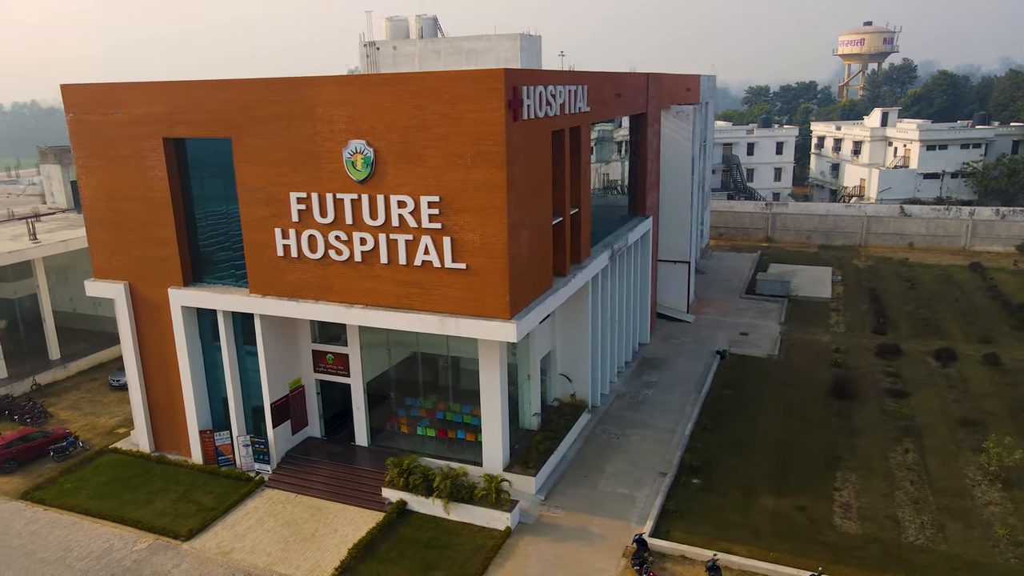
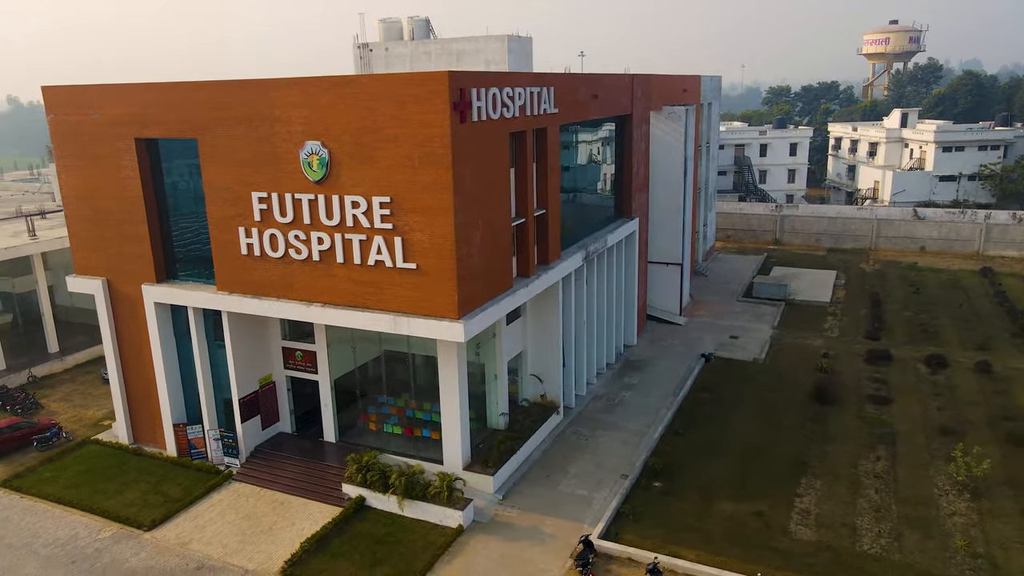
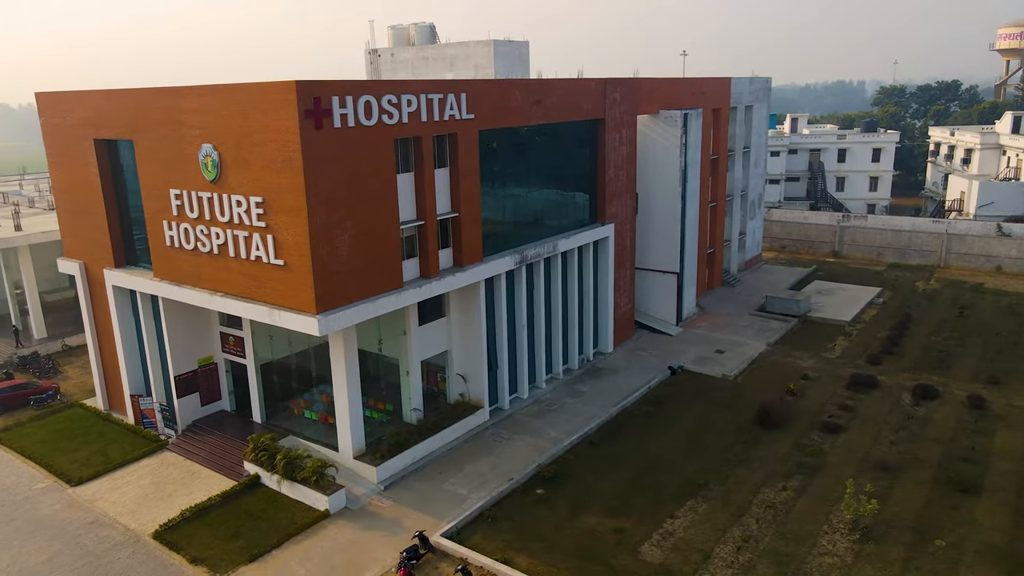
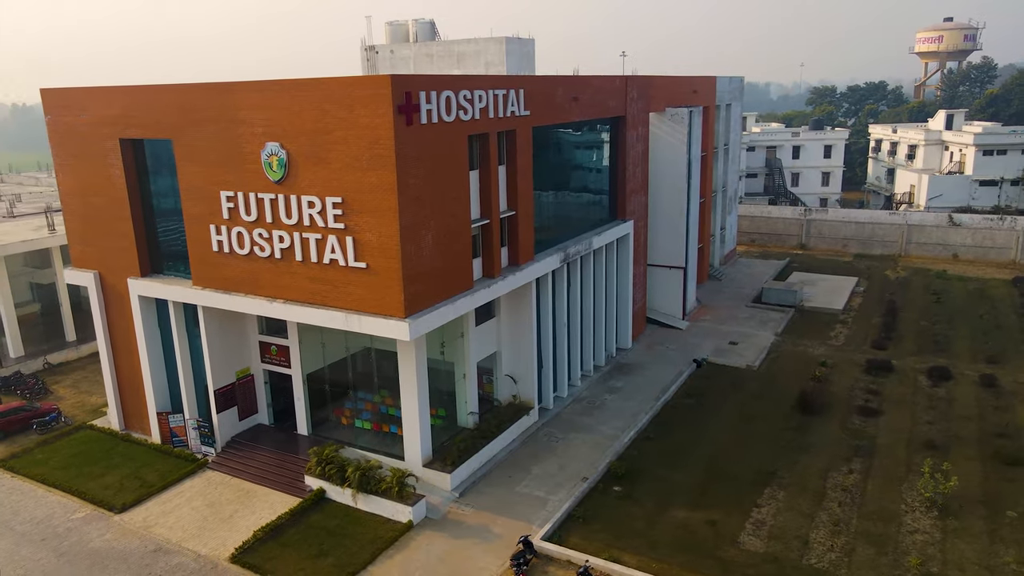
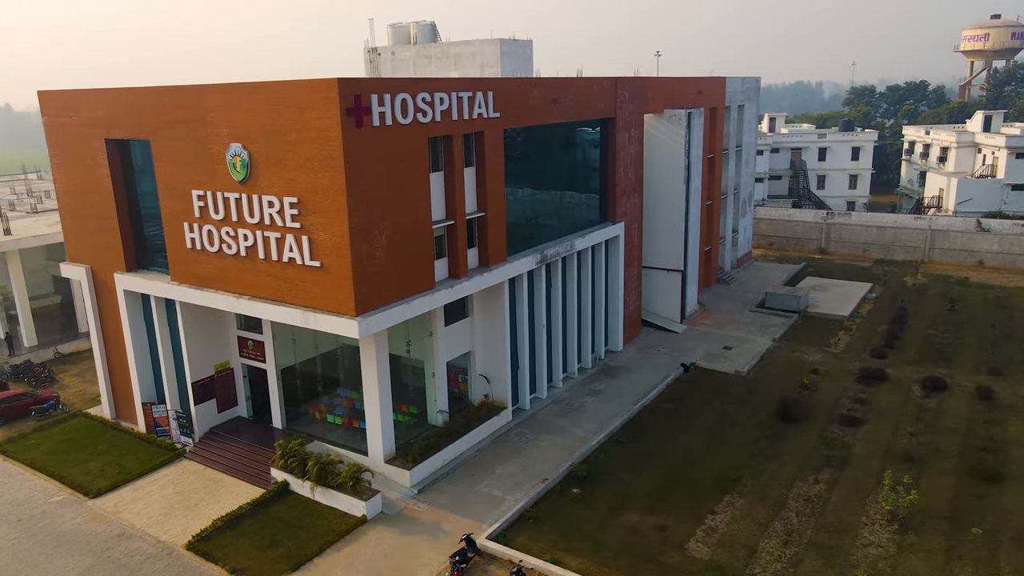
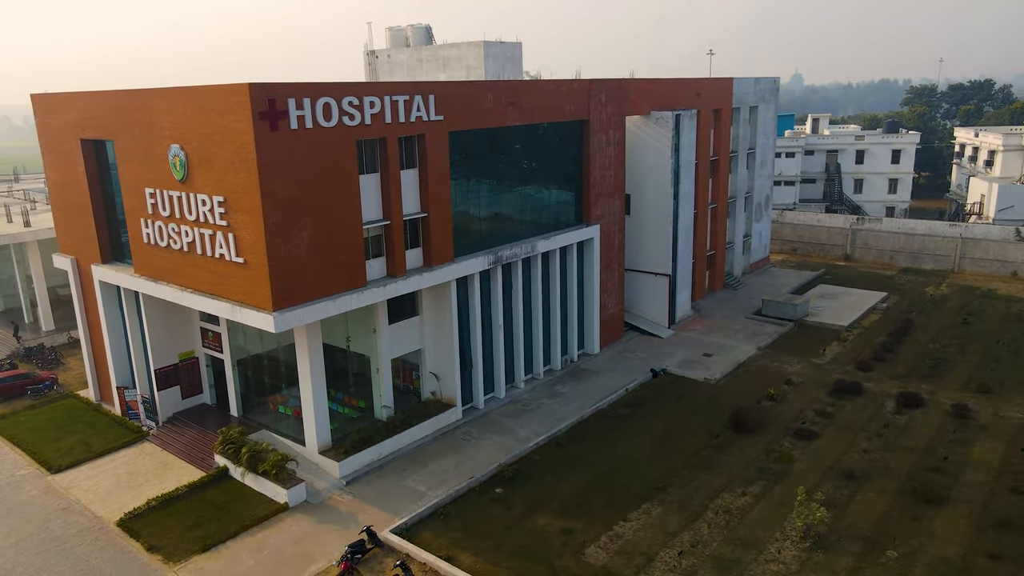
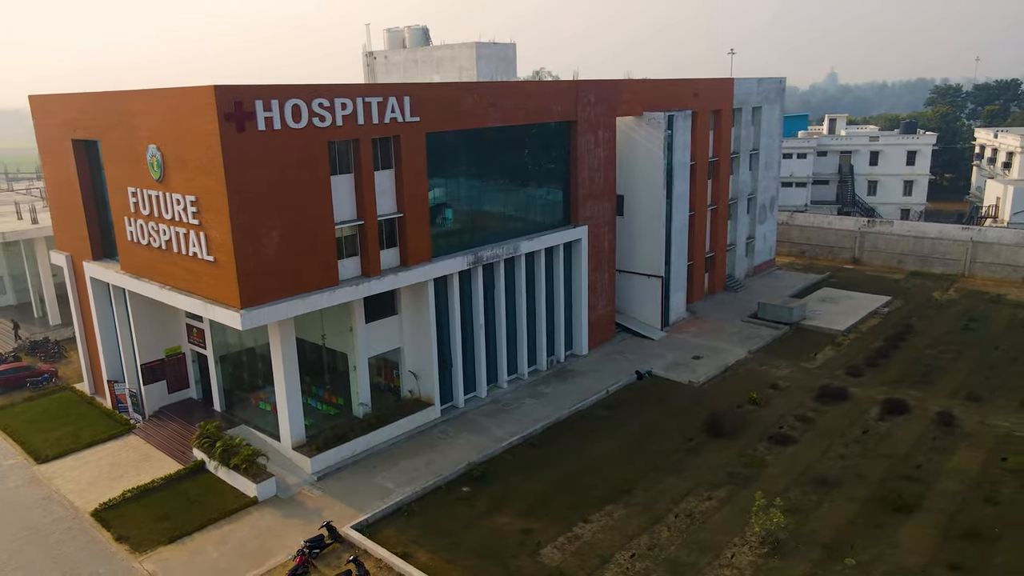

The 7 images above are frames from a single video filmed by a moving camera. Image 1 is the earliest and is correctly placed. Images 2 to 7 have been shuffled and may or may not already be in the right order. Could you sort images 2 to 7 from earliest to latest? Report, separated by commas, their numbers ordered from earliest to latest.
2, 4, 5, 3, 6, 7
